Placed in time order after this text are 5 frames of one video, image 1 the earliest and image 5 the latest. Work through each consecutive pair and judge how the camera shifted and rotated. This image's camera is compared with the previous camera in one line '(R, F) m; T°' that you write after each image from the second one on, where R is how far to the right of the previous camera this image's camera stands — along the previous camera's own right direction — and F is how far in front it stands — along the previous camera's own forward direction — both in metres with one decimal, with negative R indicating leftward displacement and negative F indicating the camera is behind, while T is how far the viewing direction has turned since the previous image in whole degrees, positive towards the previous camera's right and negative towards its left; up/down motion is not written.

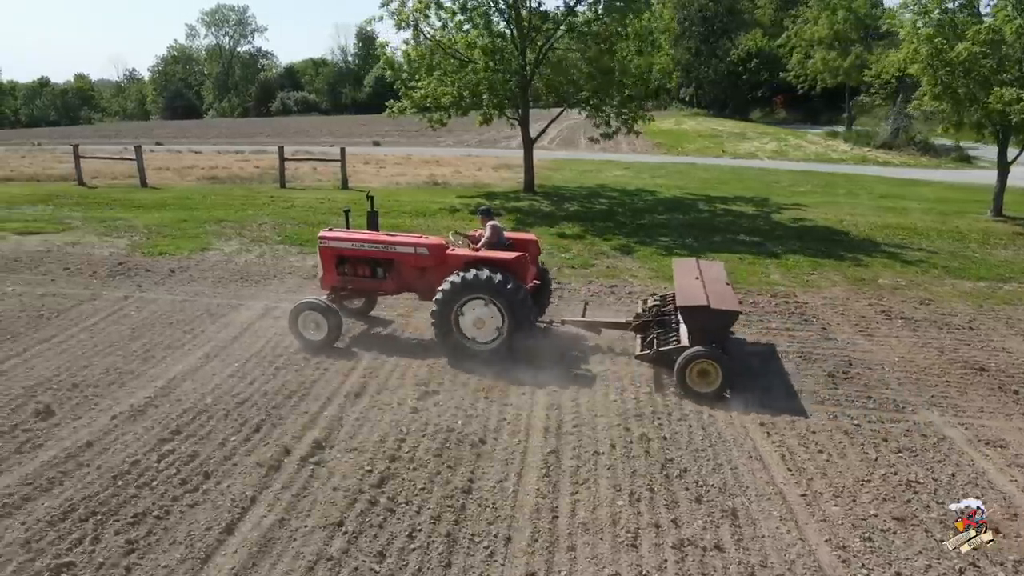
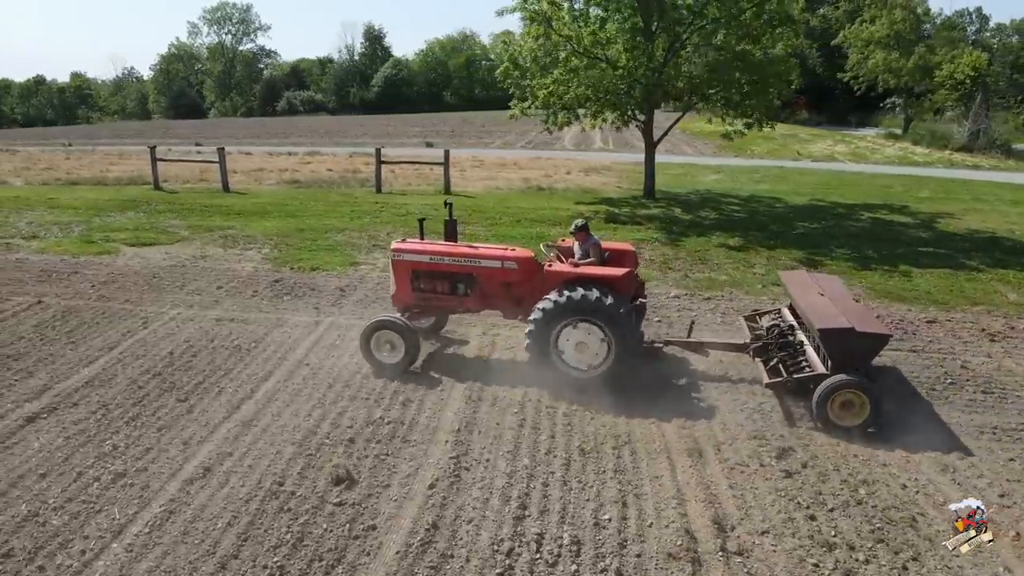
(-3.0, +1.1) m; +1°
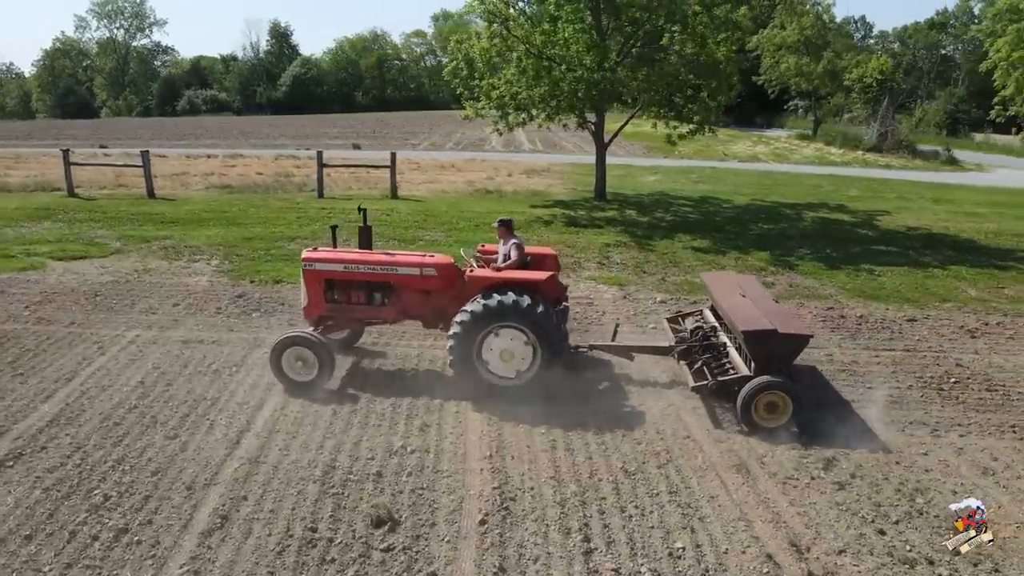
(-0.9, +0.4) m; +7°
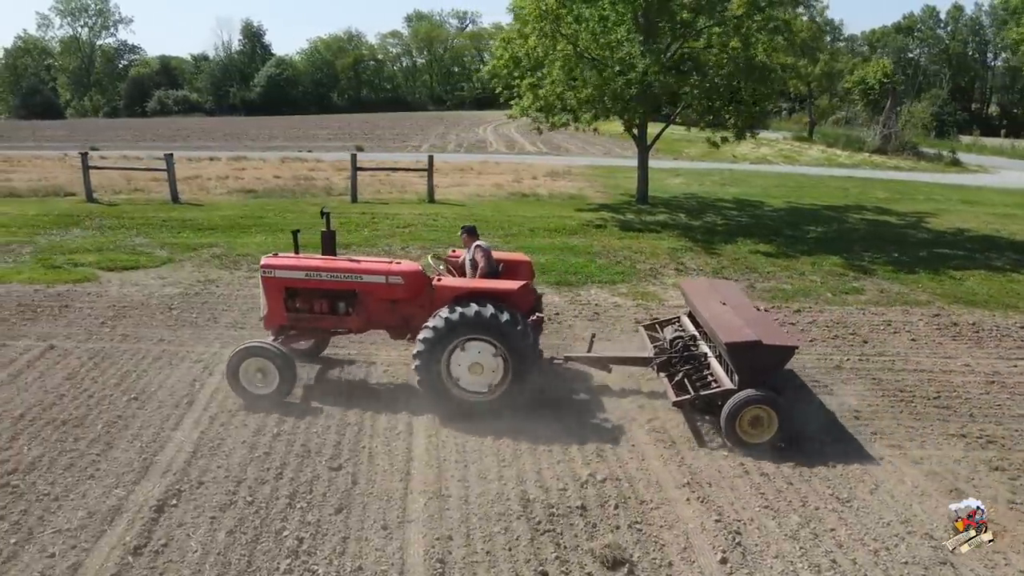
(-1.7, +0.4) m; +2°
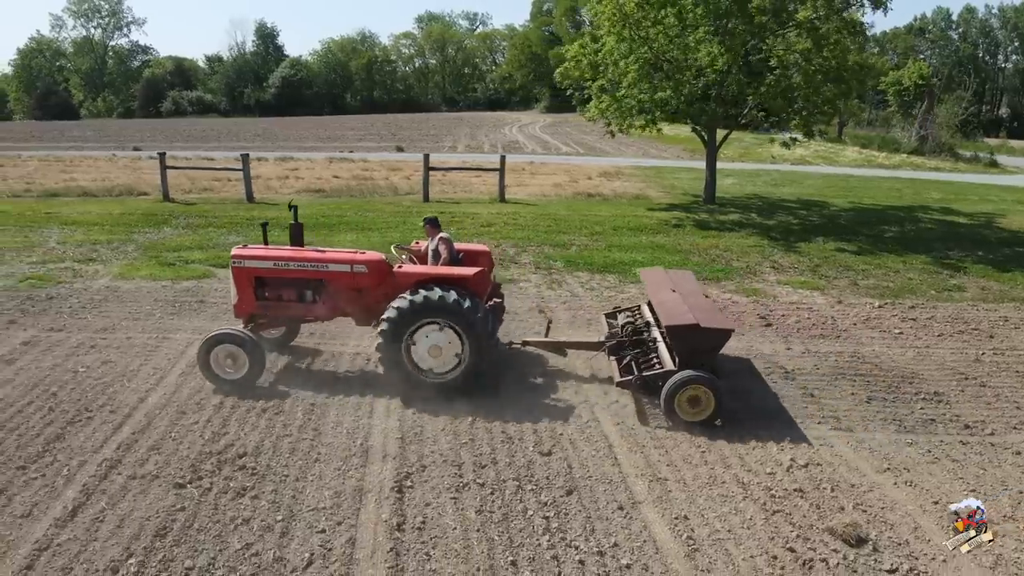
(-1.5, -0.2) m; 0°
